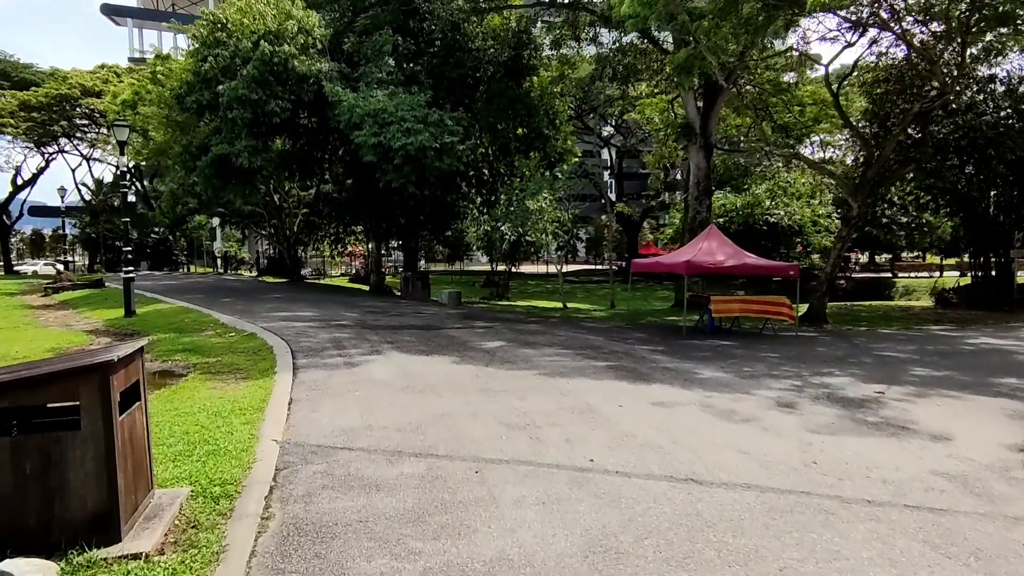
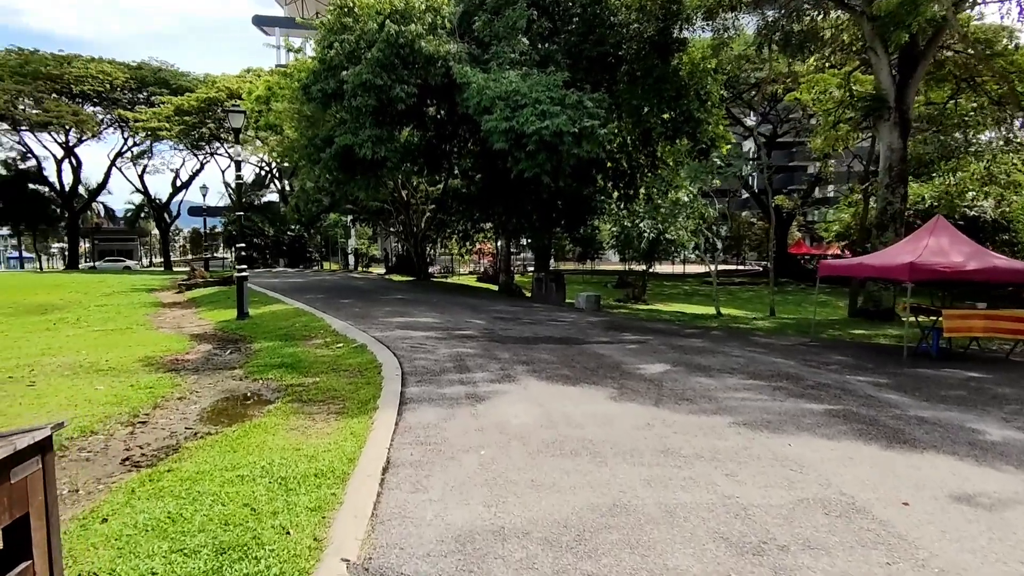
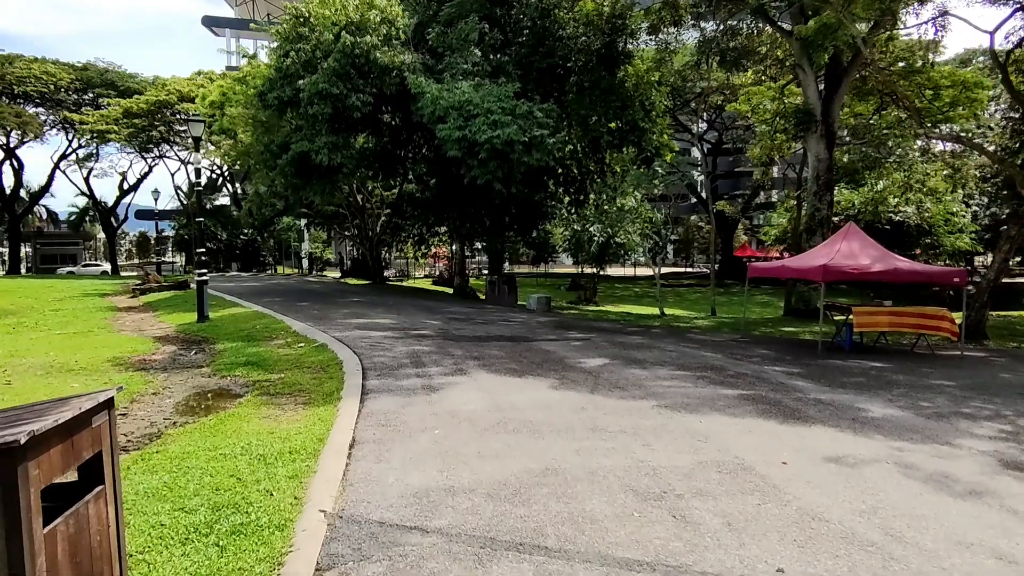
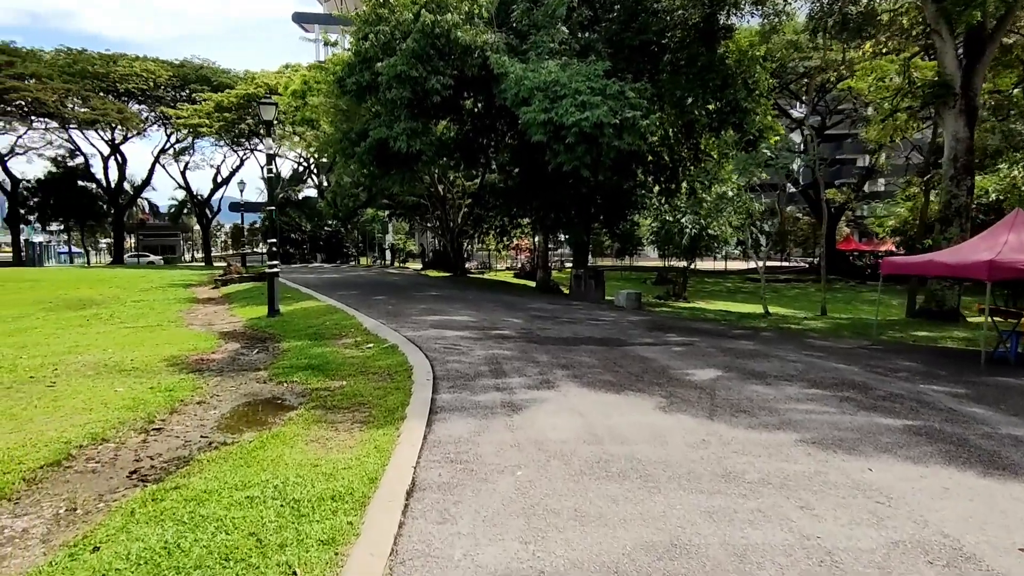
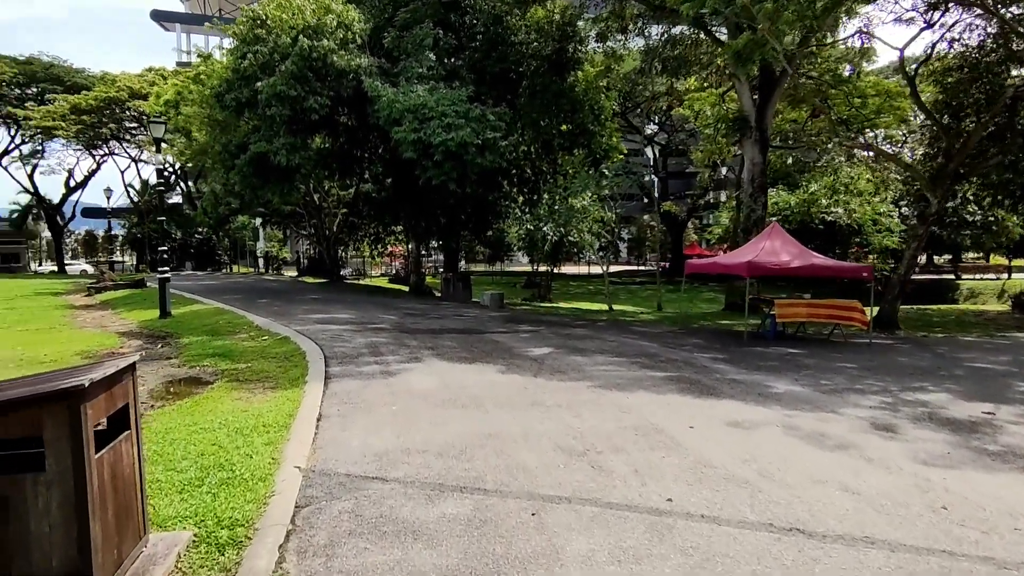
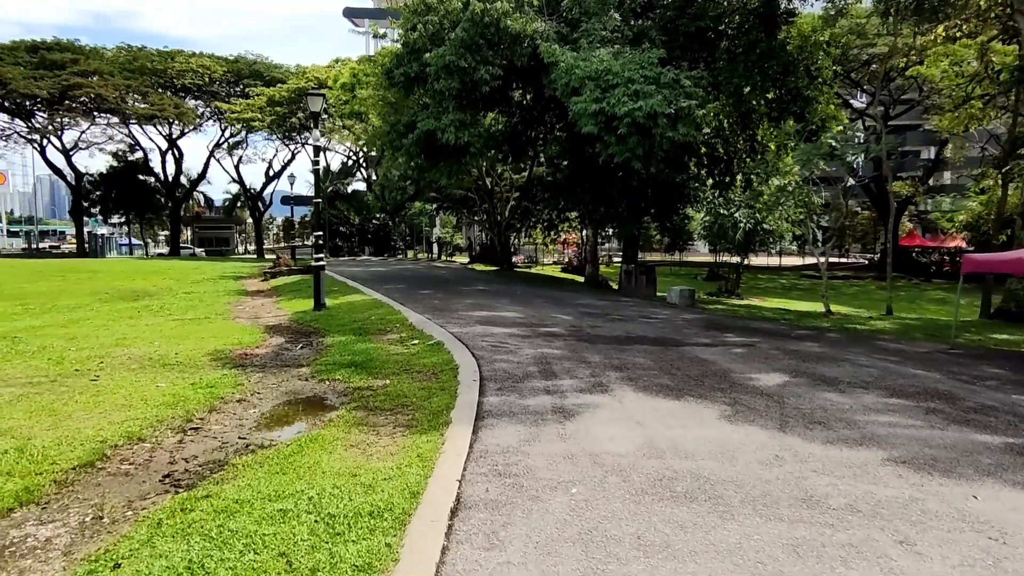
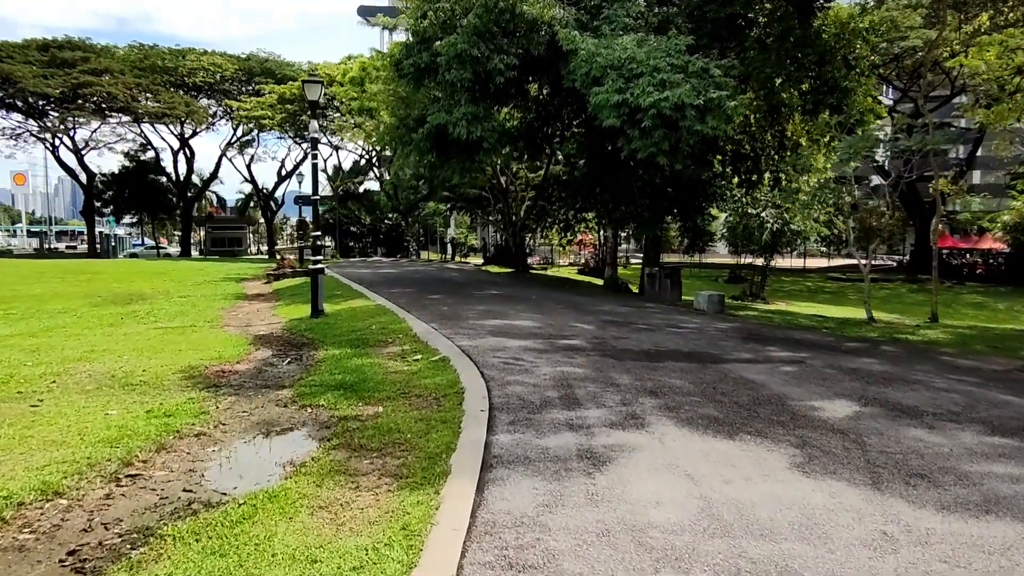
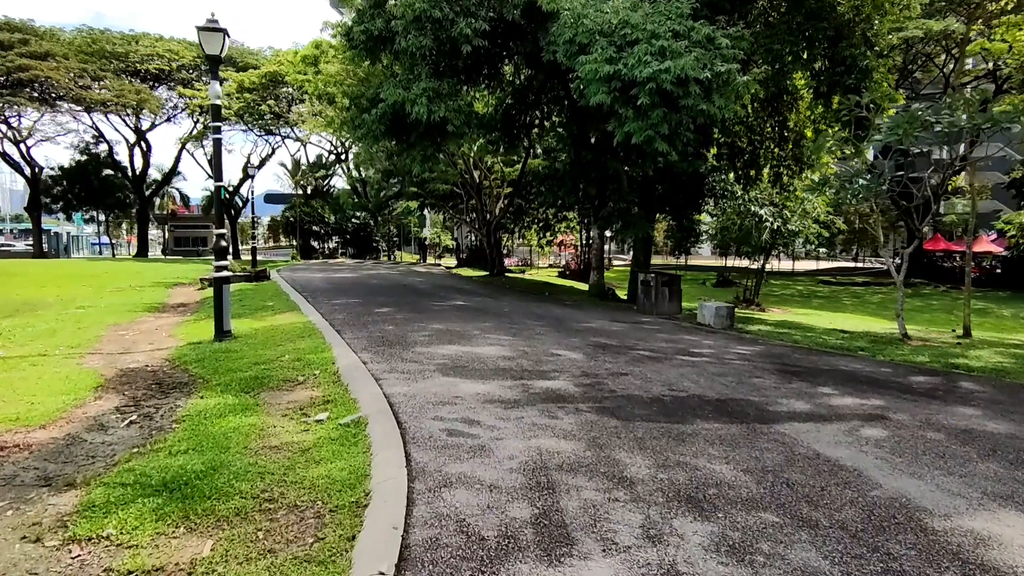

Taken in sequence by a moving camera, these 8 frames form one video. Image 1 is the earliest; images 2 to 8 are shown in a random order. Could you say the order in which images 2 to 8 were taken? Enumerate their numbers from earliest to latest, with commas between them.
5, 3, 2, 4, 6, 7, 8
